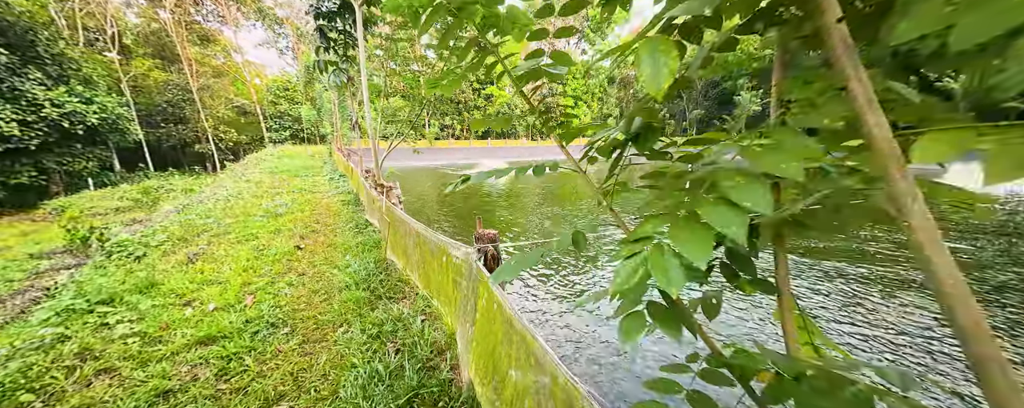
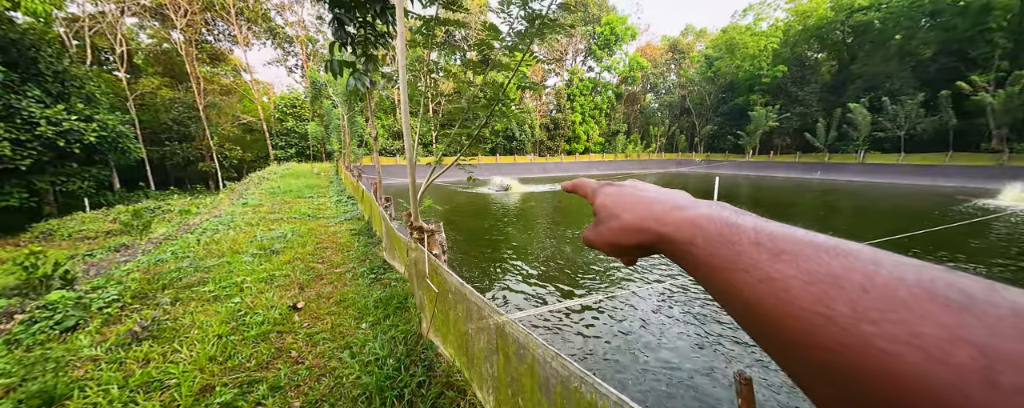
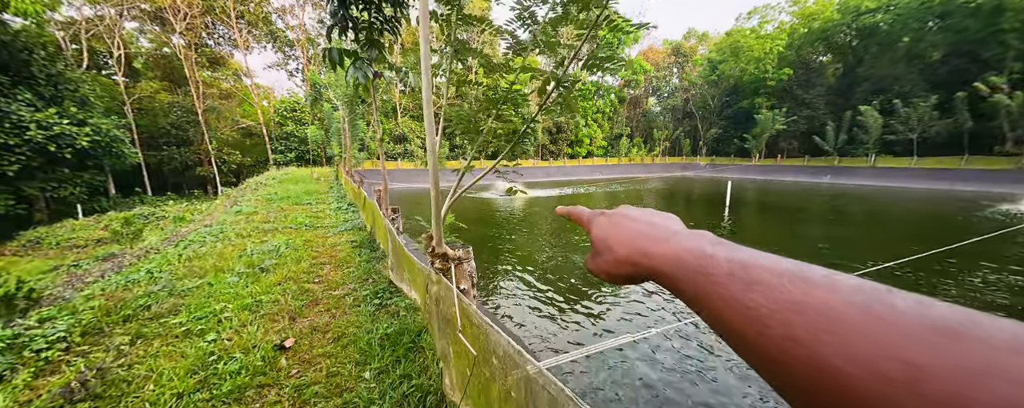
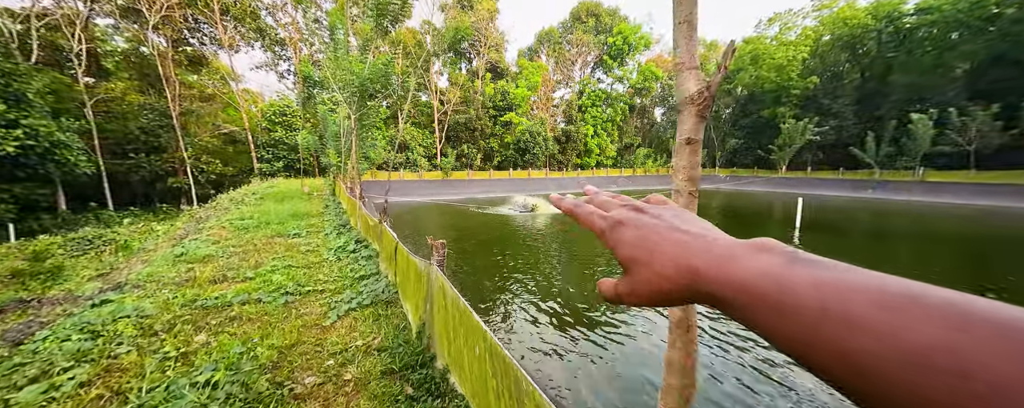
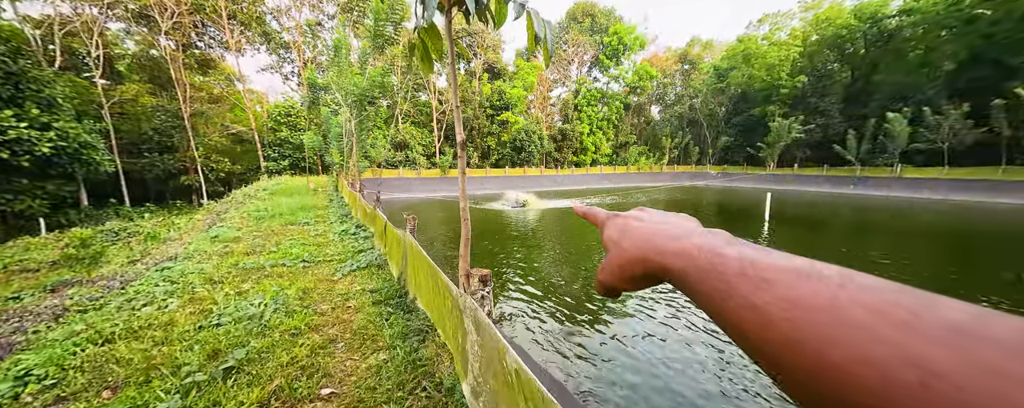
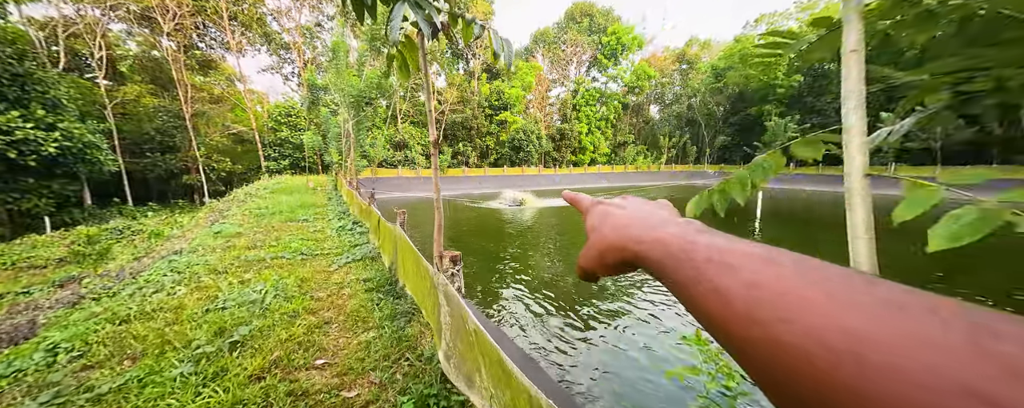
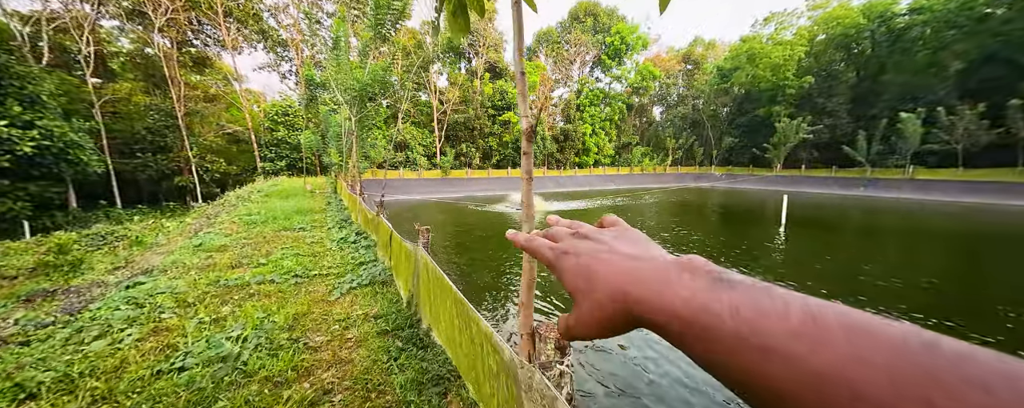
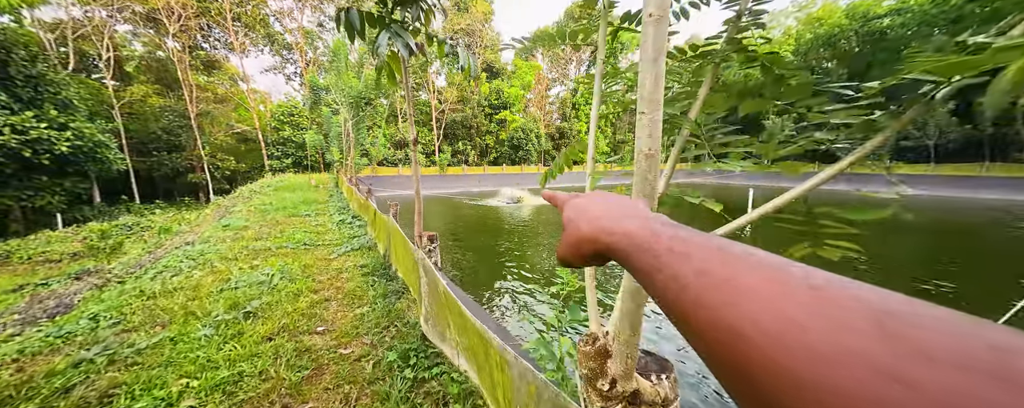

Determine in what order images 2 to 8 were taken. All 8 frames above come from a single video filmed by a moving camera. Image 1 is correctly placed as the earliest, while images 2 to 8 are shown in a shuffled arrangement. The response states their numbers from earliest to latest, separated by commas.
2, 3, 8, 6, 5, 7, 4
